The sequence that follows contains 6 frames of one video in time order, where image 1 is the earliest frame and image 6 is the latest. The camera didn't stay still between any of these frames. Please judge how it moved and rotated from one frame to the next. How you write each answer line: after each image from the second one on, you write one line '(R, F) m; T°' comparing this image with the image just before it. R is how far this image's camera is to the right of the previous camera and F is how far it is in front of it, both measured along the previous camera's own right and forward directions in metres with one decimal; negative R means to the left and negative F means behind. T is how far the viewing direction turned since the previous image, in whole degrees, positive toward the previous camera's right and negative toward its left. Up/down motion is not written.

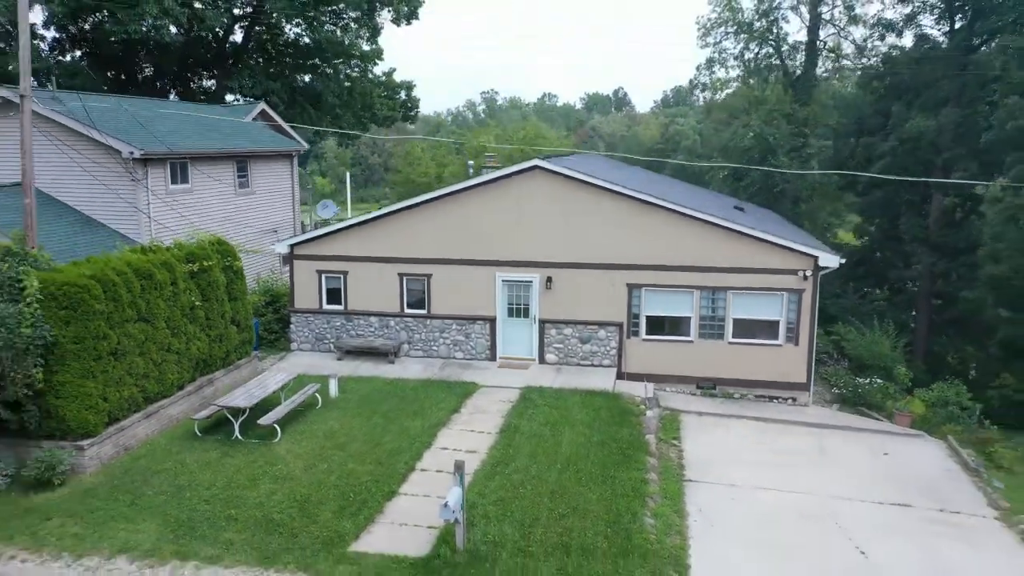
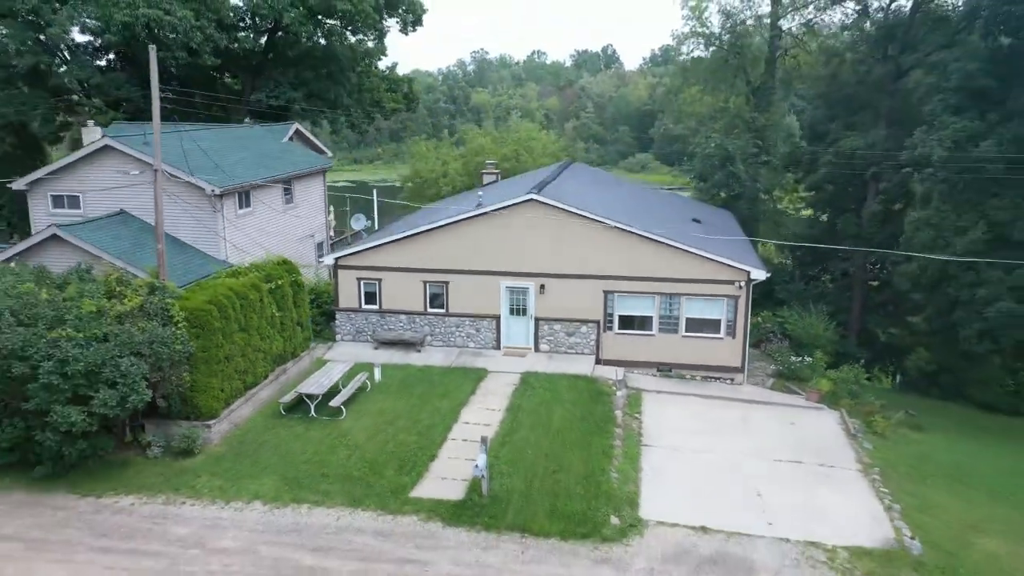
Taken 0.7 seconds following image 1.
(-0.2, -3.2) m; +1°
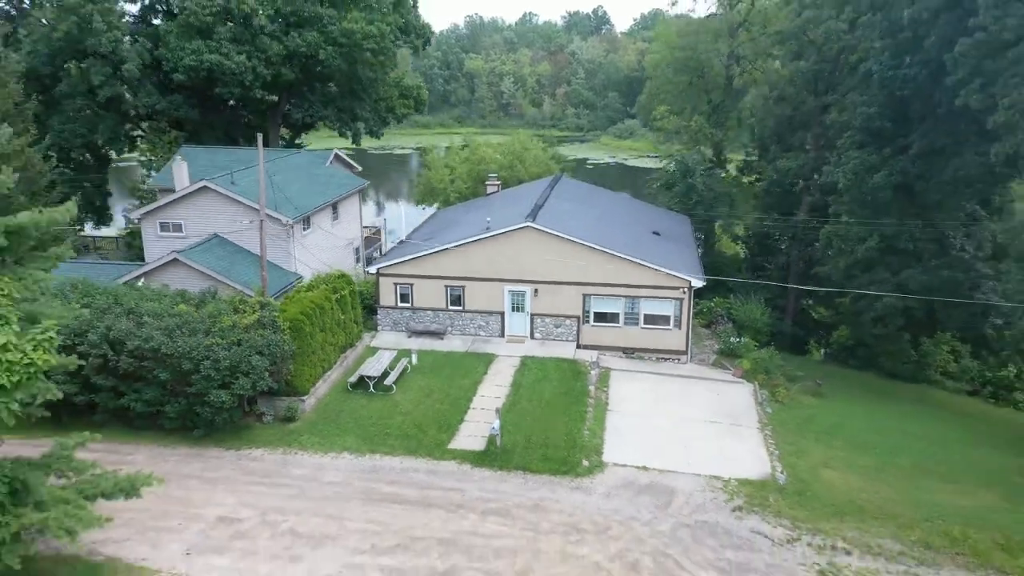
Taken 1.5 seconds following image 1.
(-0.2, -4.8) m; 0°
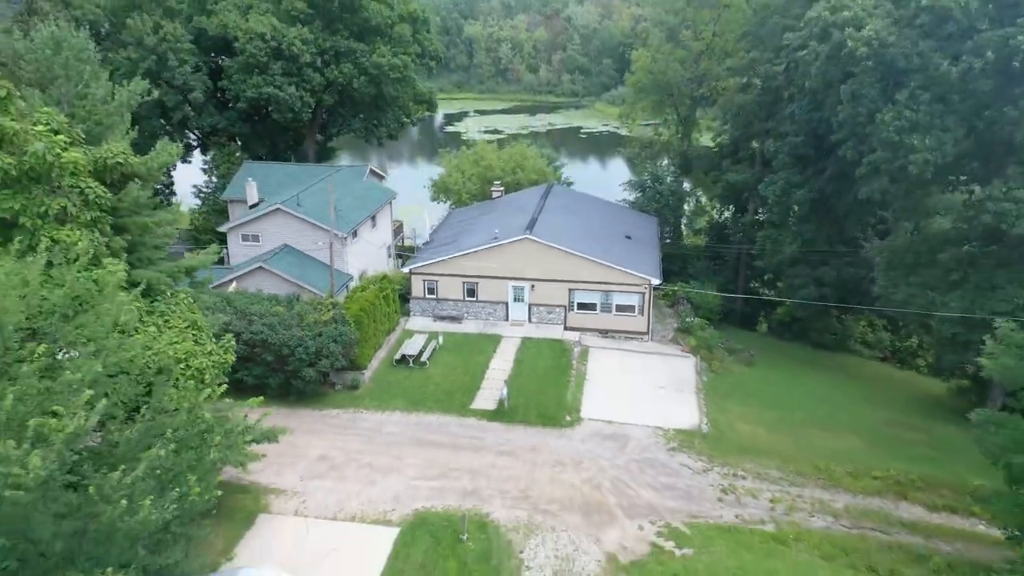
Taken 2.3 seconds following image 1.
(-0.2, -5.9) m; 0°
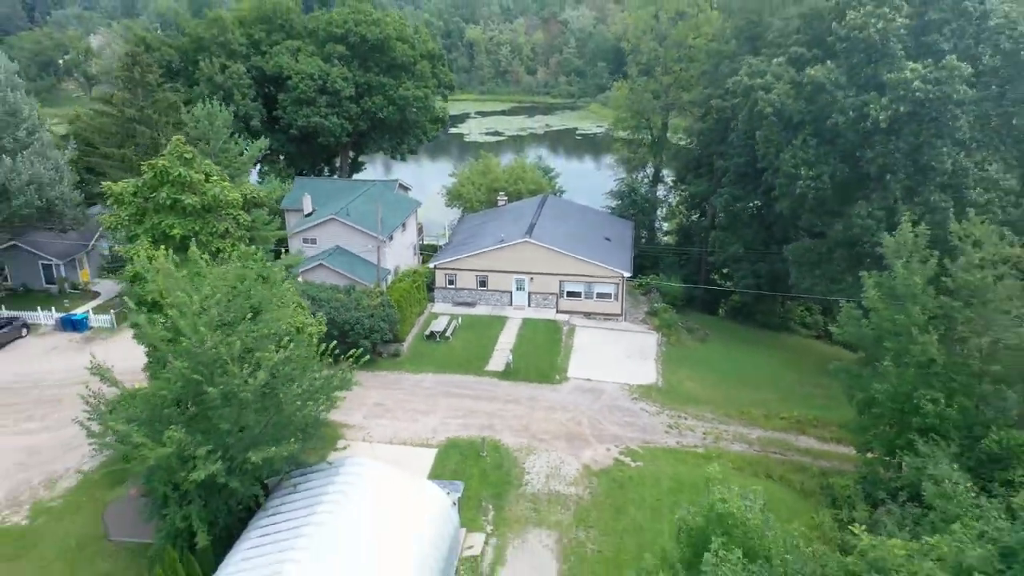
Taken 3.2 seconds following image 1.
(-0.2, -7.1) m; 0°
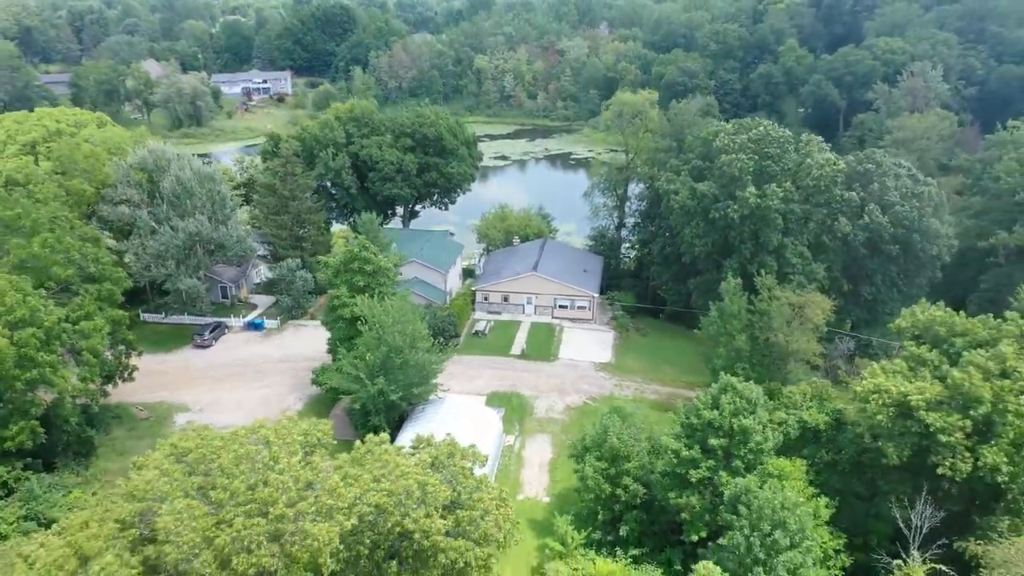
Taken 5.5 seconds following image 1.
(-0.9, -19.6) m; 0°
